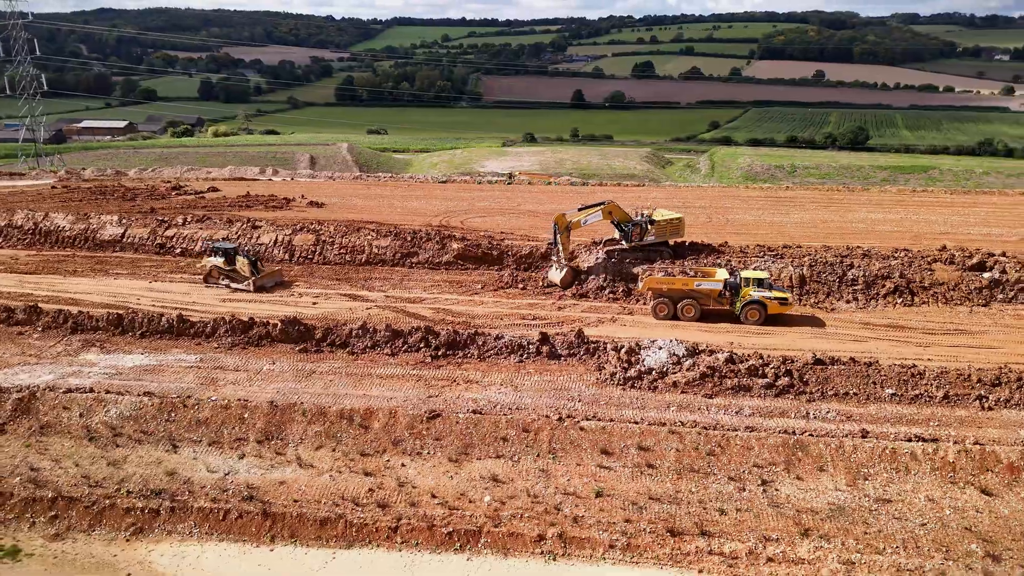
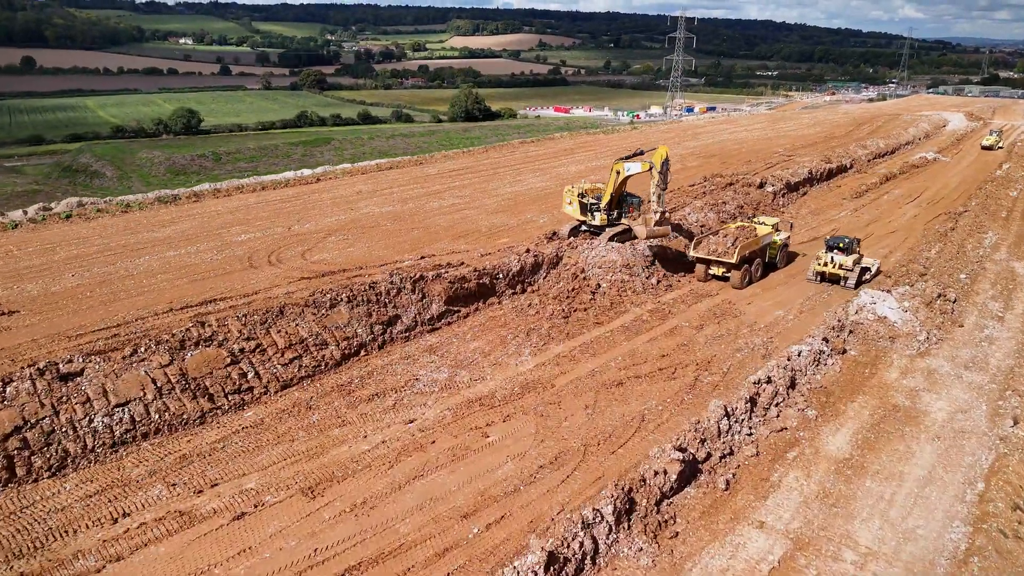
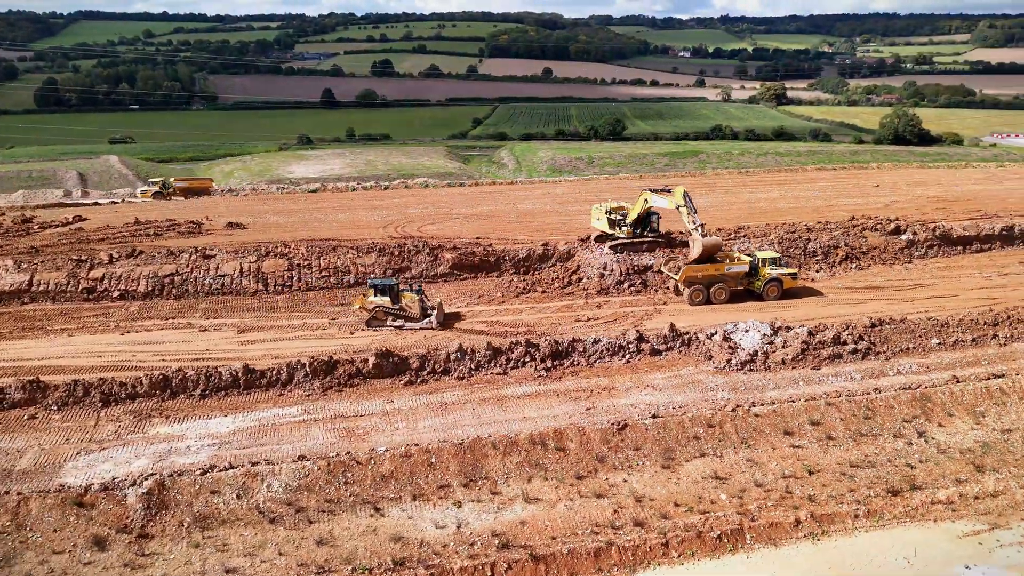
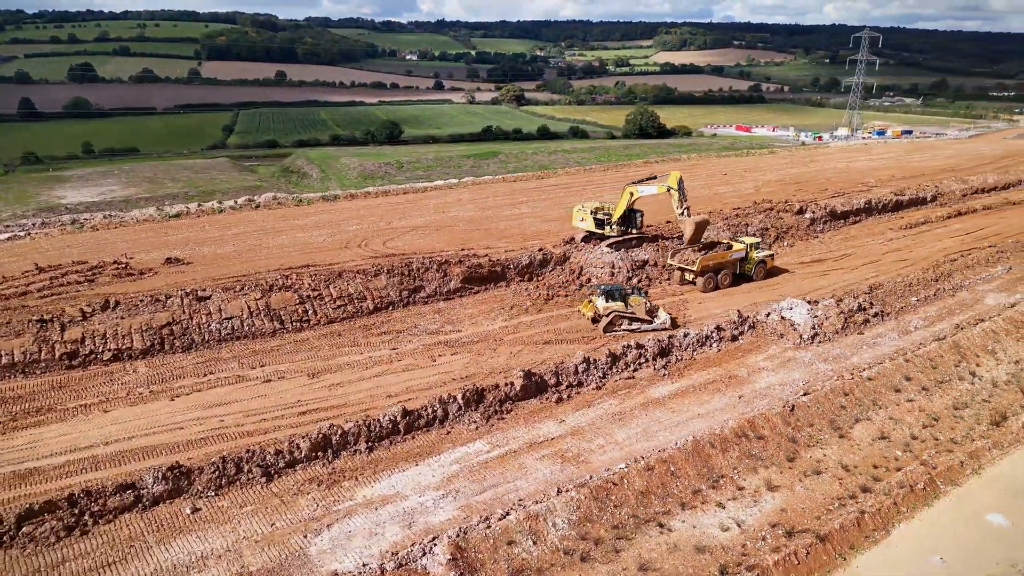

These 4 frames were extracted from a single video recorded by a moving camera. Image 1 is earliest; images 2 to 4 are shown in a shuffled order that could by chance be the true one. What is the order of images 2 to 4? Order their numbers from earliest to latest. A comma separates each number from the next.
3, 4, 2
